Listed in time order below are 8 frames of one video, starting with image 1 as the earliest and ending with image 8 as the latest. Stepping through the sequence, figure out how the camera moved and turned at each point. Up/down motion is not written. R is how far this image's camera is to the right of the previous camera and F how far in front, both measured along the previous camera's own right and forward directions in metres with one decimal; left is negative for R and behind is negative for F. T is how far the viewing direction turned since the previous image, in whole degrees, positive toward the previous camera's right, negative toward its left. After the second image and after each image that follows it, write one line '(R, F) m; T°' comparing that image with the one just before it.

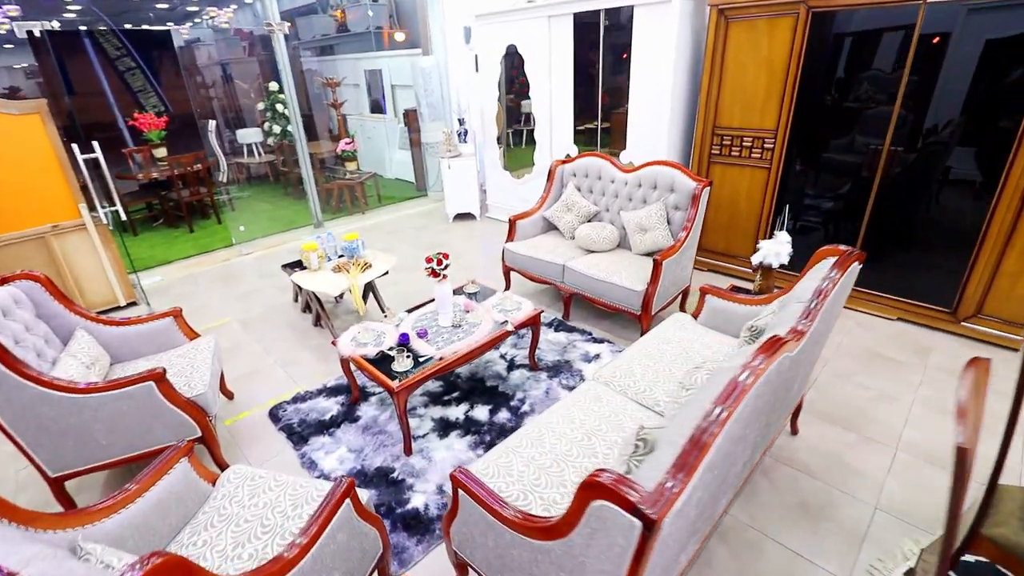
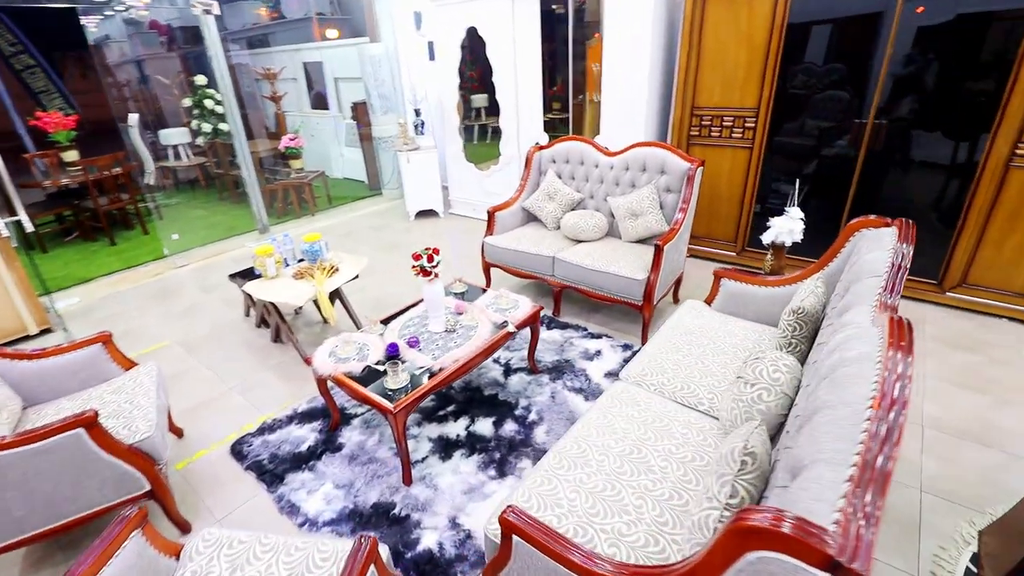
(-0.2, +0.3) m; +6°
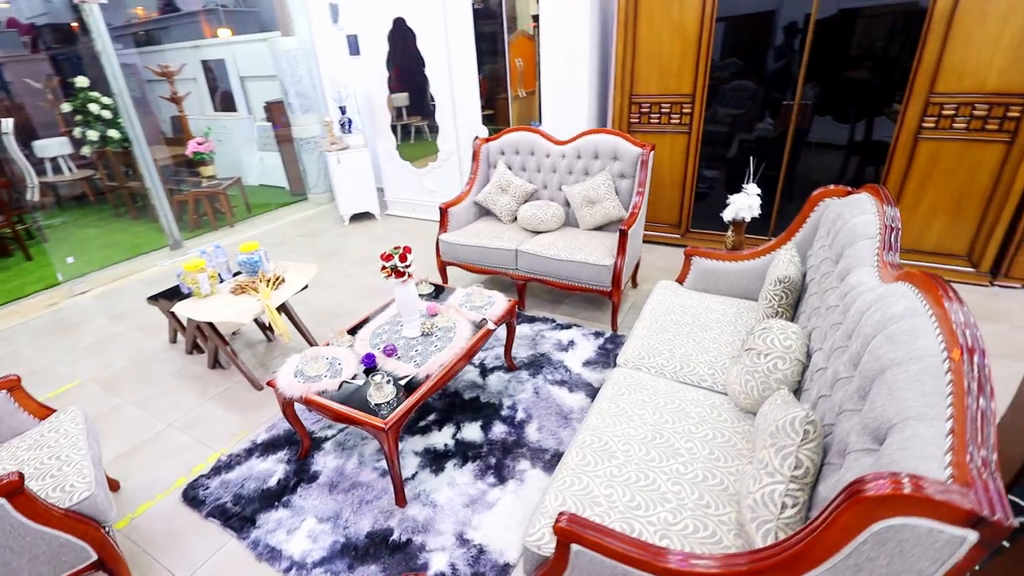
(-0.2, +0.1) m; +9°
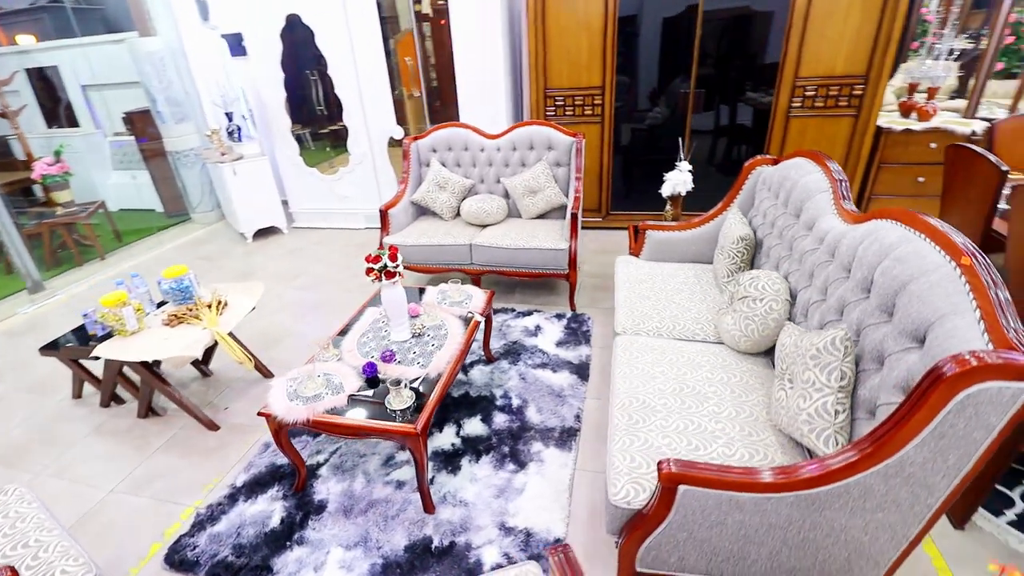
(-0.5, 0.0) m; +14°
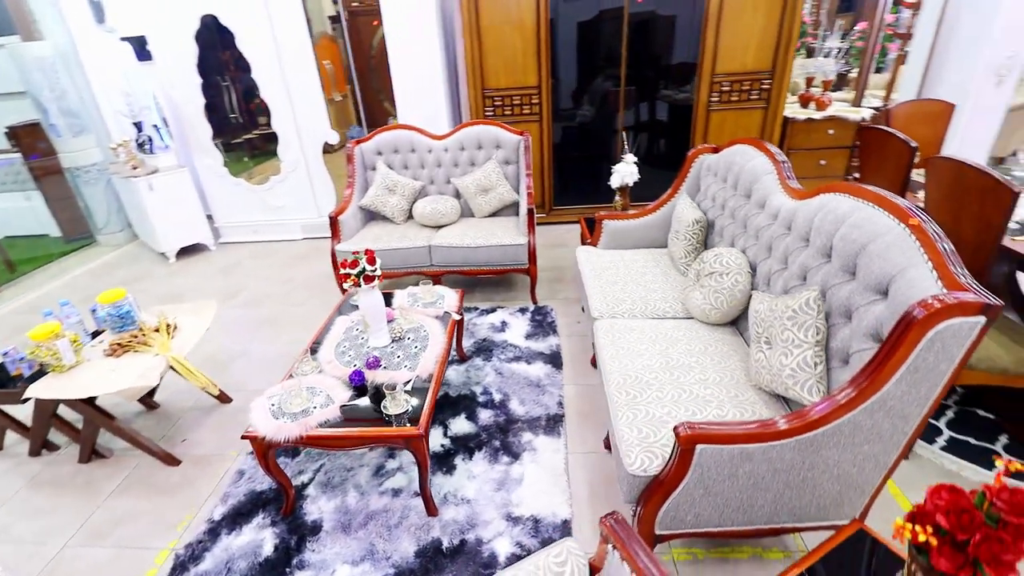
(-0.2, 0.0) m; +9°
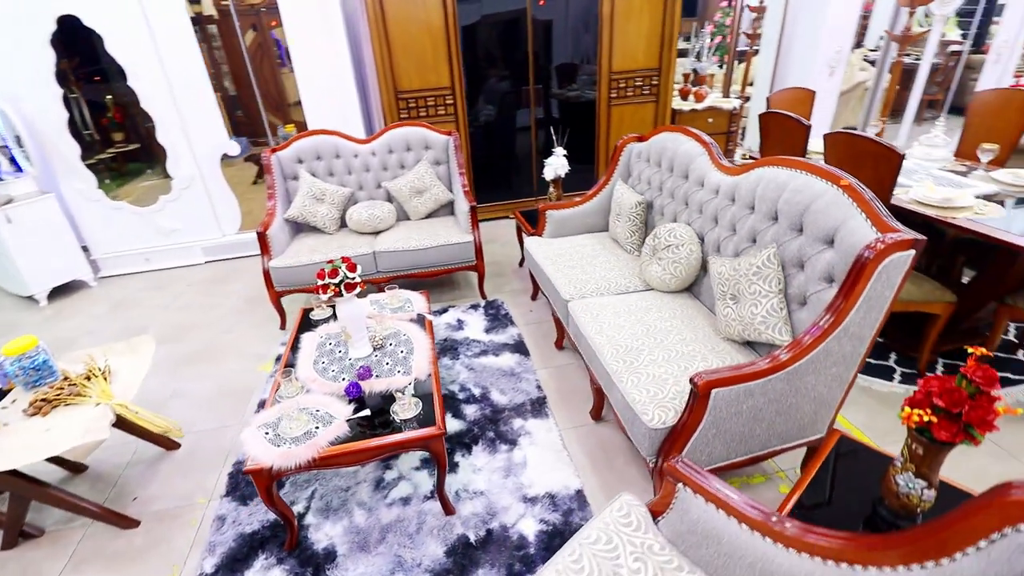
(-0.4, 0.0) m; +13°
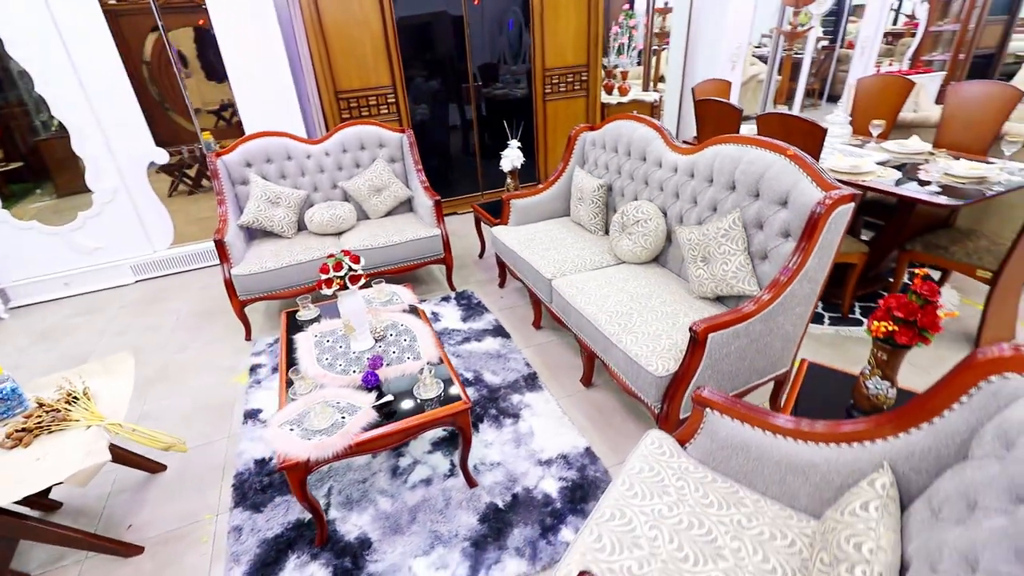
(-0.3, -0.1) m; +9°
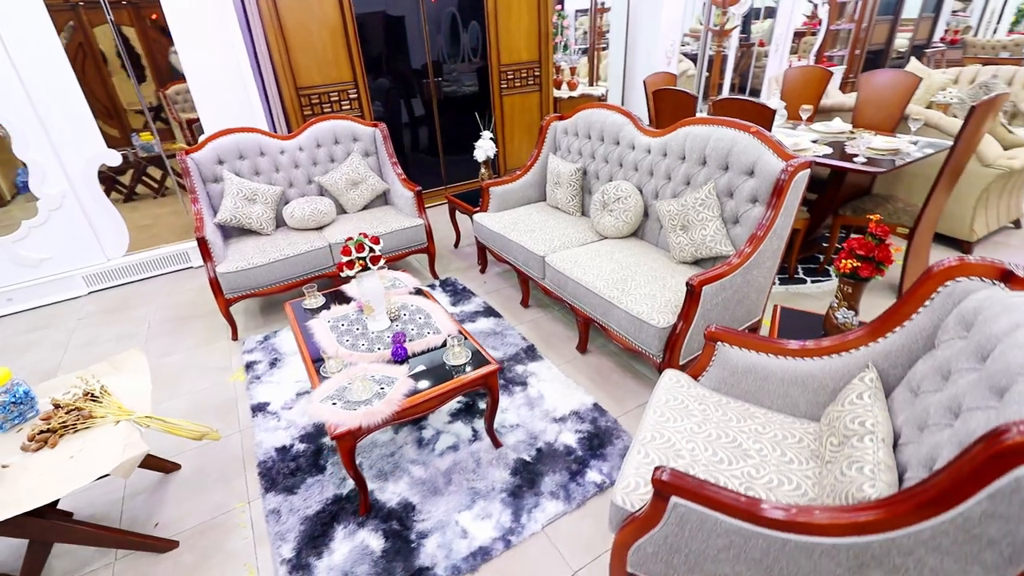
(-0.3, -0.1) m; +7°
